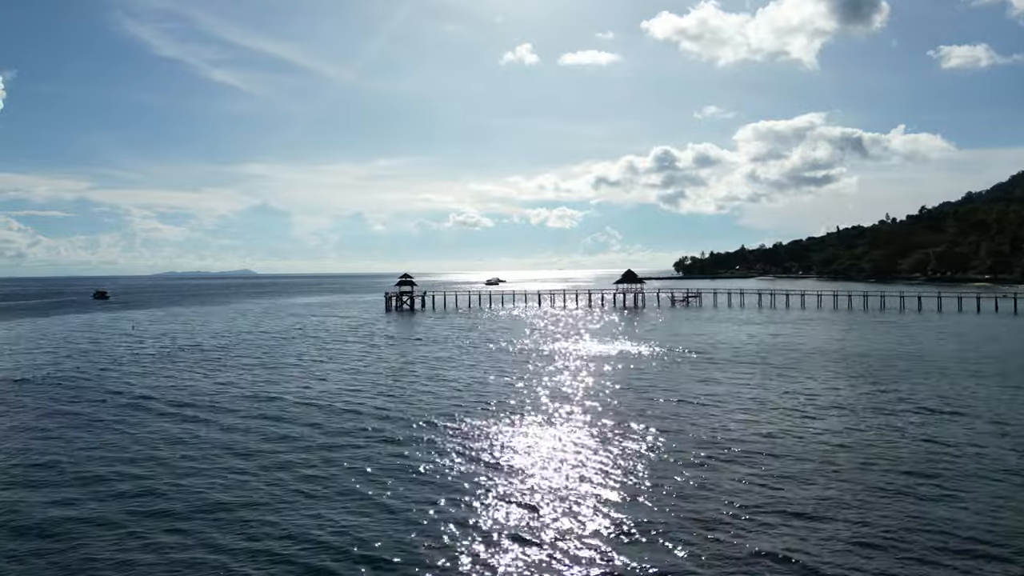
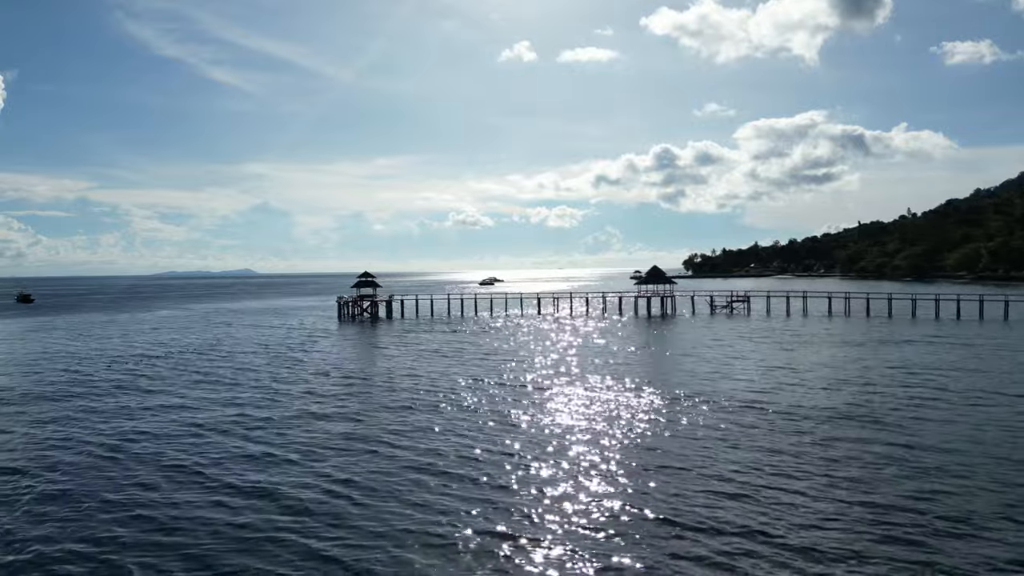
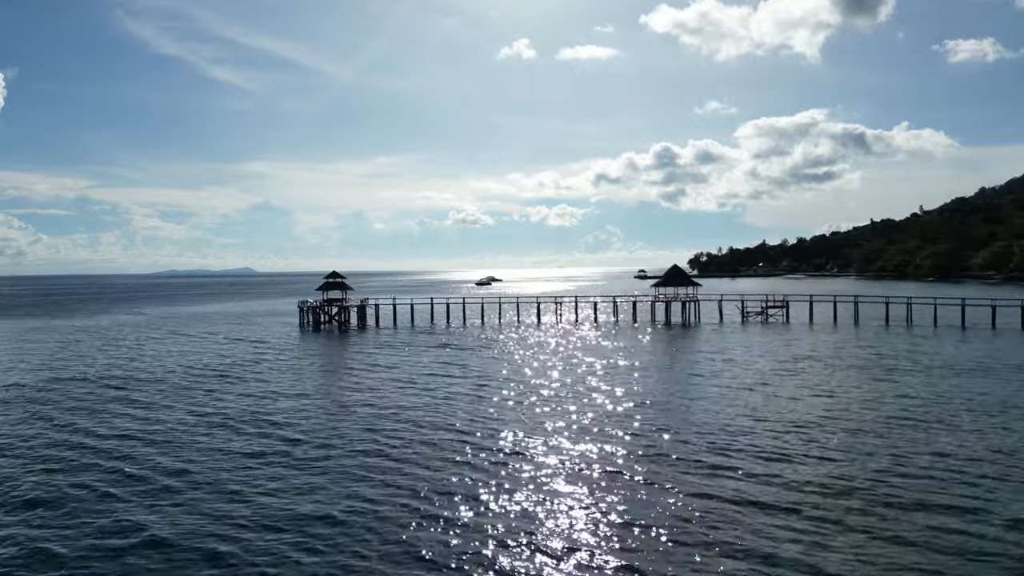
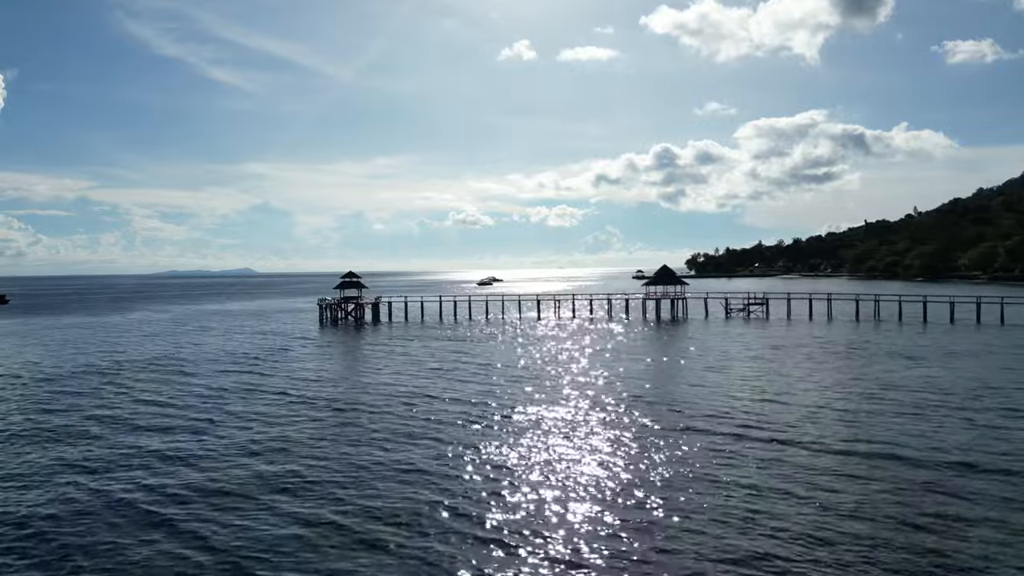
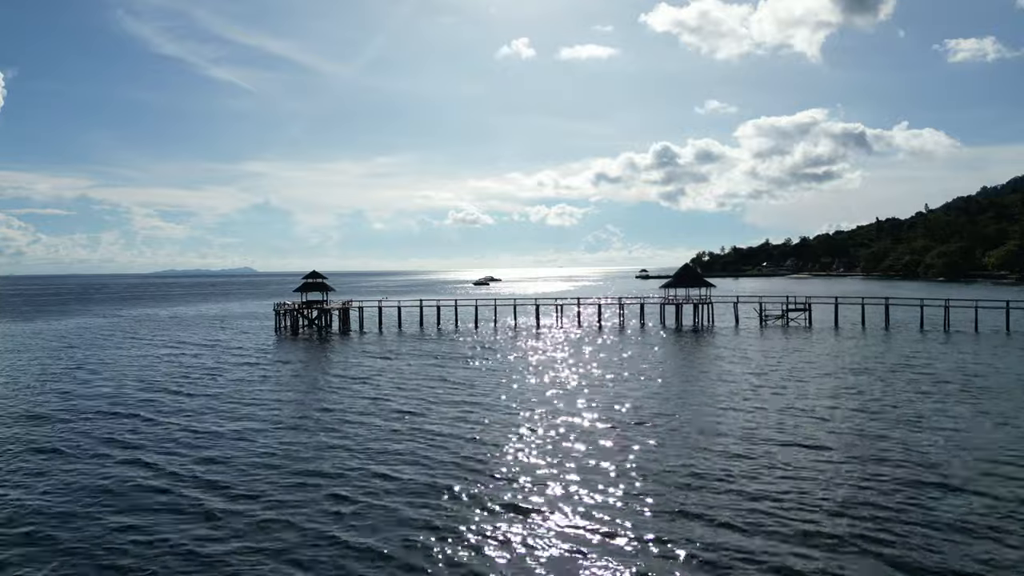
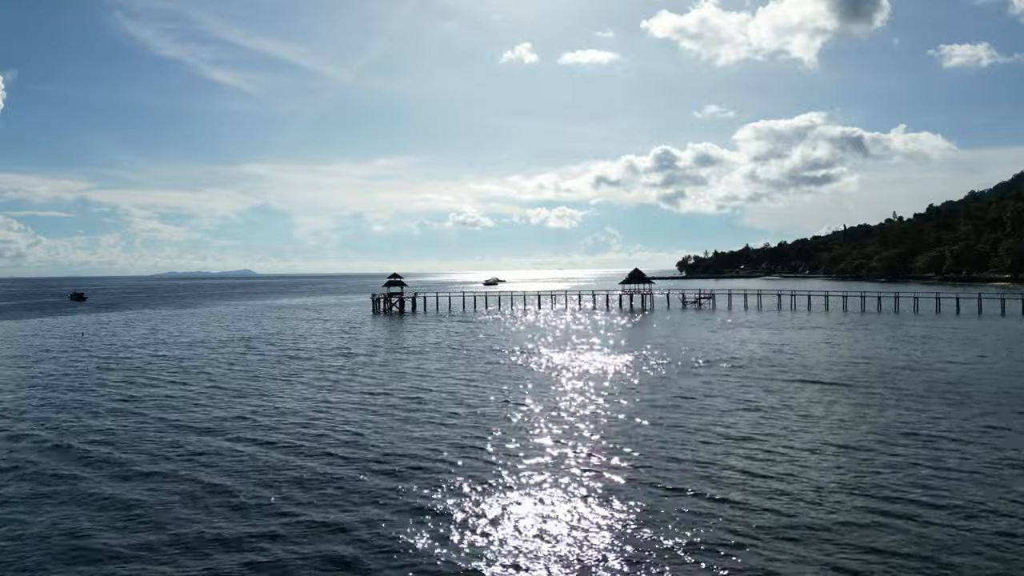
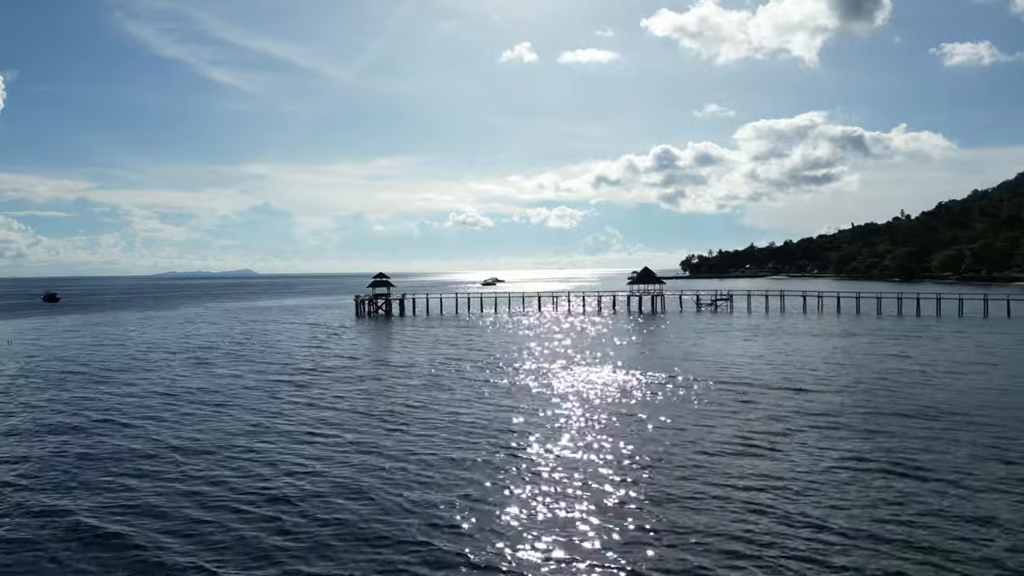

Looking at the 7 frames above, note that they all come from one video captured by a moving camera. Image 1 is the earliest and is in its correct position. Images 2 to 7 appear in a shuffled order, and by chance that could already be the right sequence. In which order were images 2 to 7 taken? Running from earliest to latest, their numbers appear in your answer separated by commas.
6, 7, 2, 4, 3, 5
